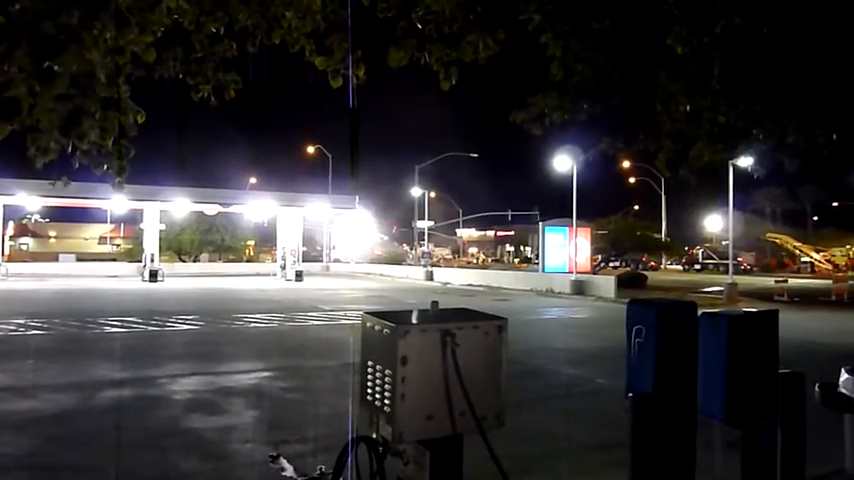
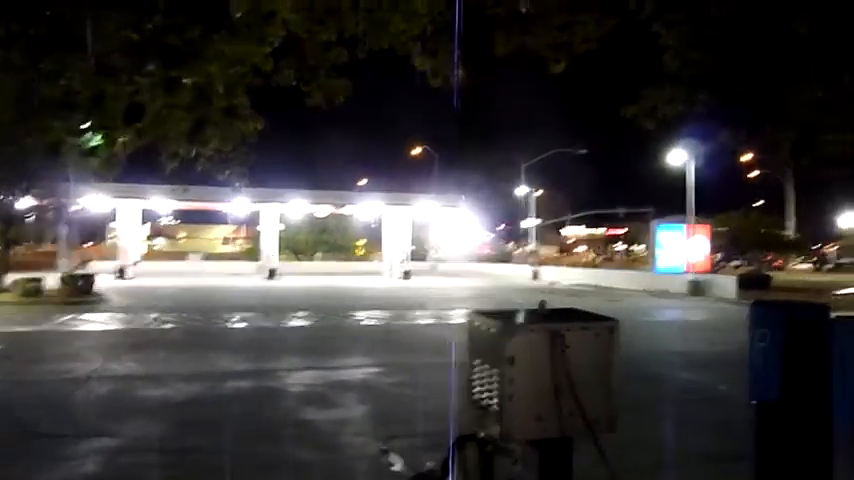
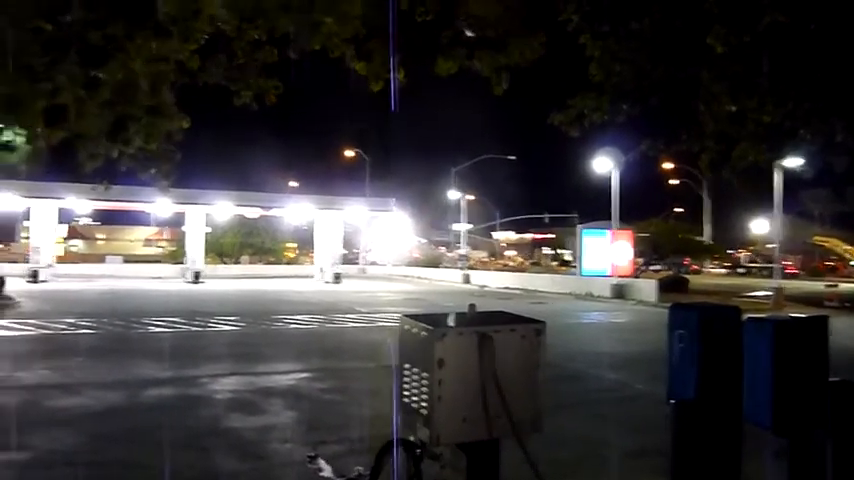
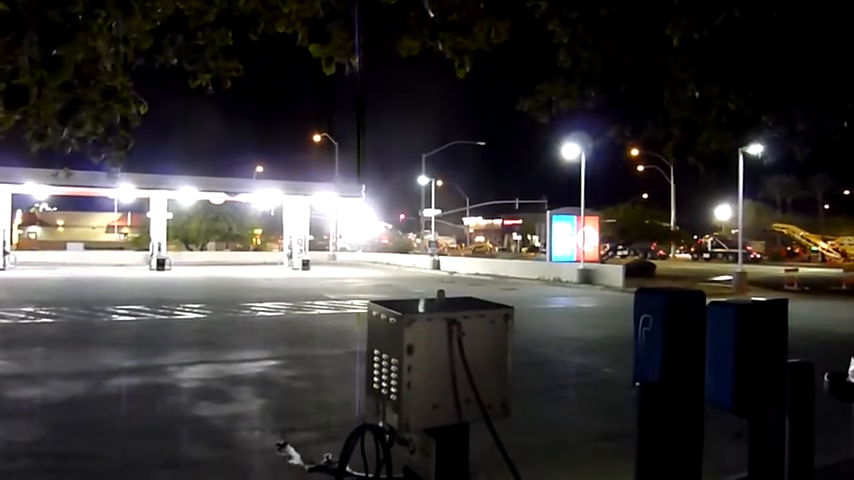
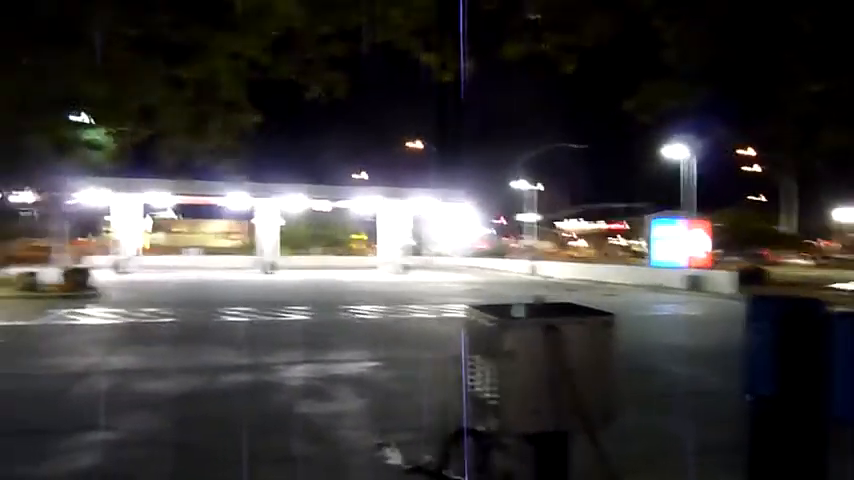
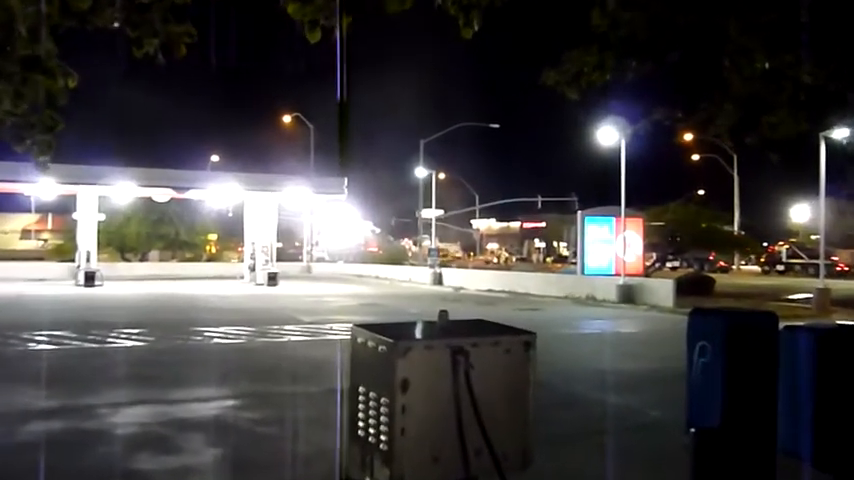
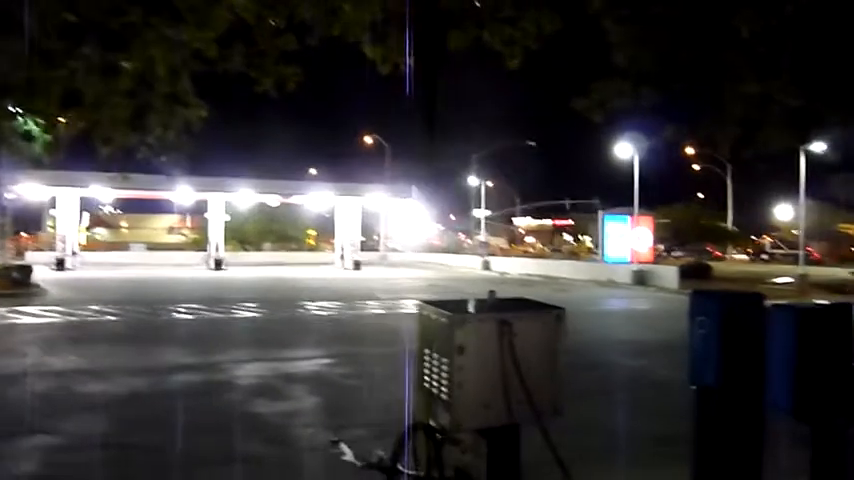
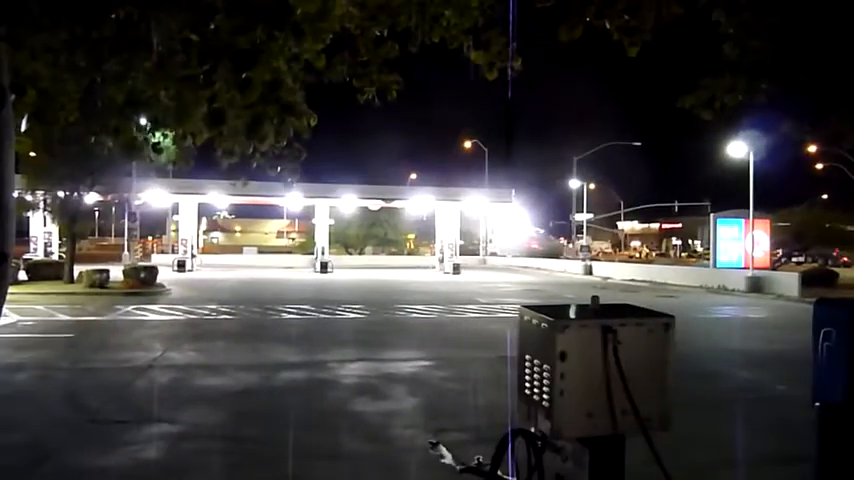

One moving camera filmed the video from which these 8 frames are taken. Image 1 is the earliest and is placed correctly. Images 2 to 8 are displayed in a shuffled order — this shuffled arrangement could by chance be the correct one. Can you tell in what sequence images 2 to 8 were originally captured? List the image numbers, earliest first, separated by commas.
3, 5, 8, 2, 7, 4, 6
